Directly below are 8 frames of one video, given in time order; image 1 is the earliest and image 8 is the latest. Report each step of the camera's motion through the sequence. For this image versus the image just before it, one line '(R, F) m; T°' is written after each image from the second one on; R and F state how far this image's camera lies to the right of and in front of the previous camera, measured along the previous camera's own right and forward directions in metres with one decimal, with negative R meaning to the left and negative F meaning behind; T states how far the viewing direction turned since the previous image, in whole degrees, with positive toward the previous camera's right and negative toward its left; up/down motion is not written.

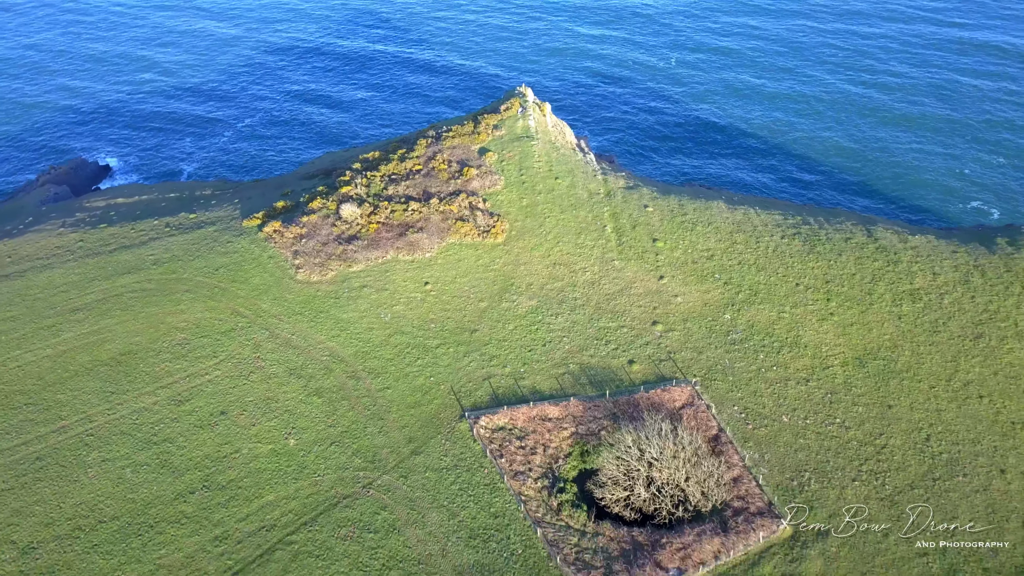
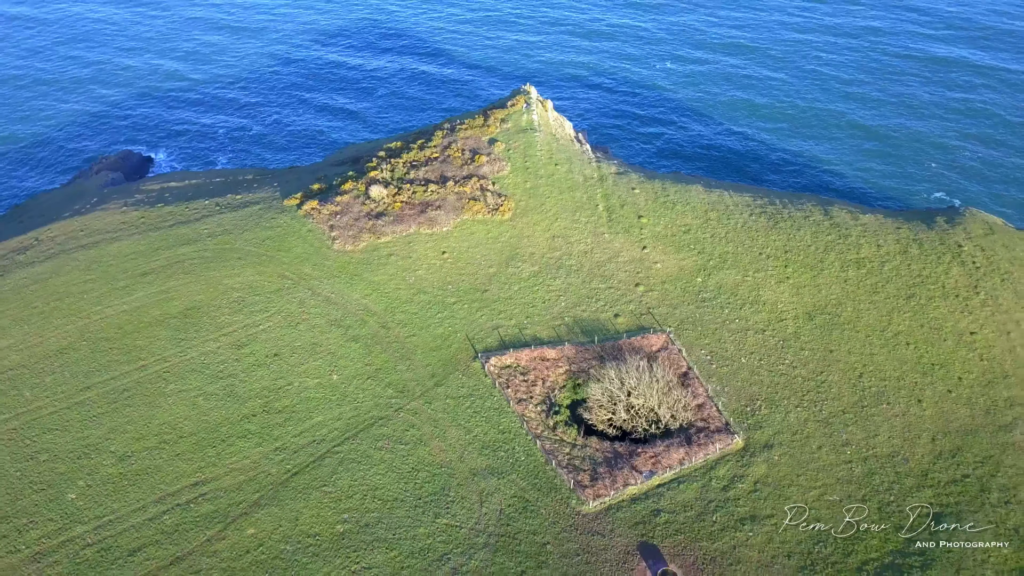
(0.0, -4.7) m; 0°
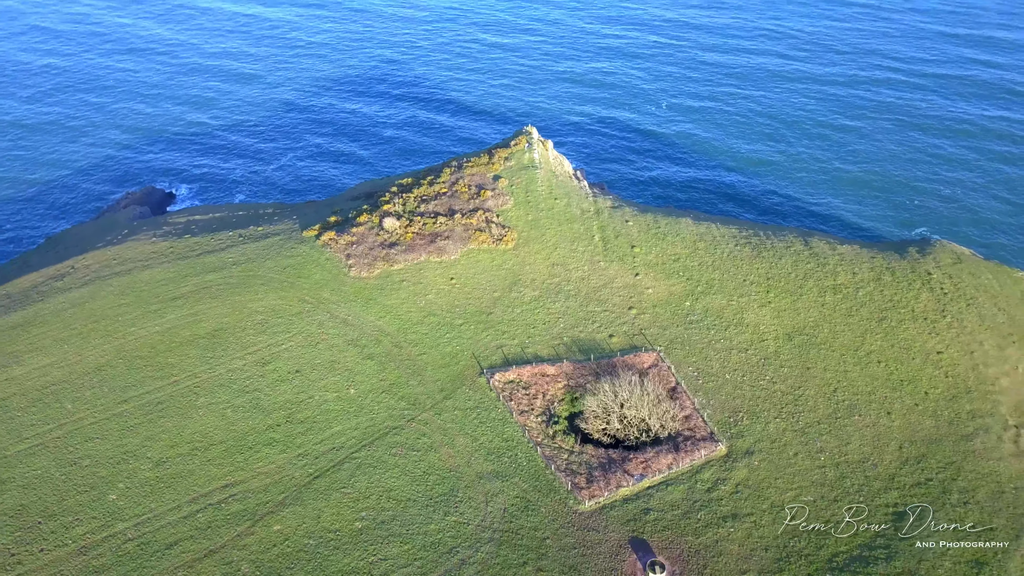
(0.0, -2.6) m; 0°
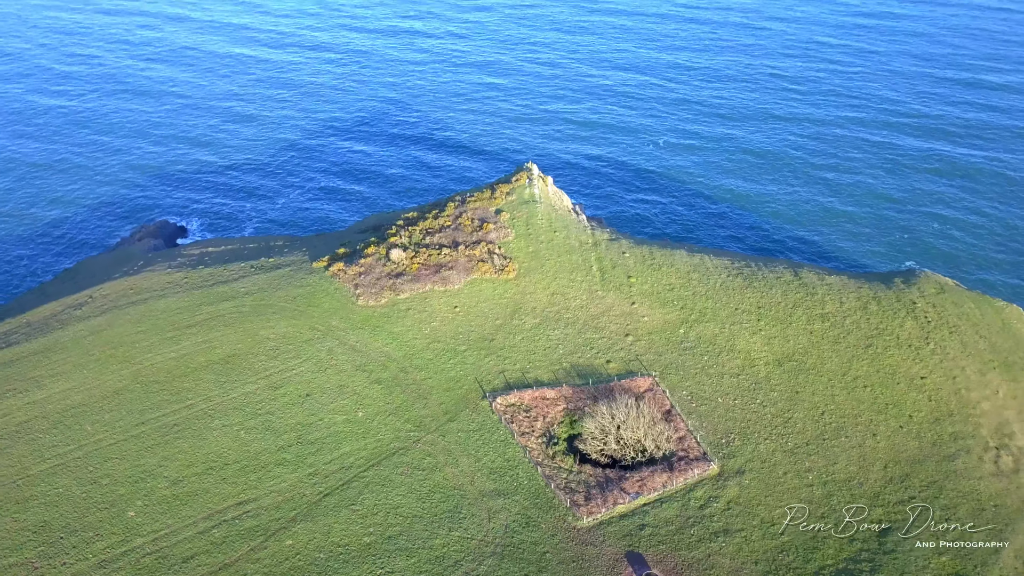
(0.0, -1.5) m; 0°
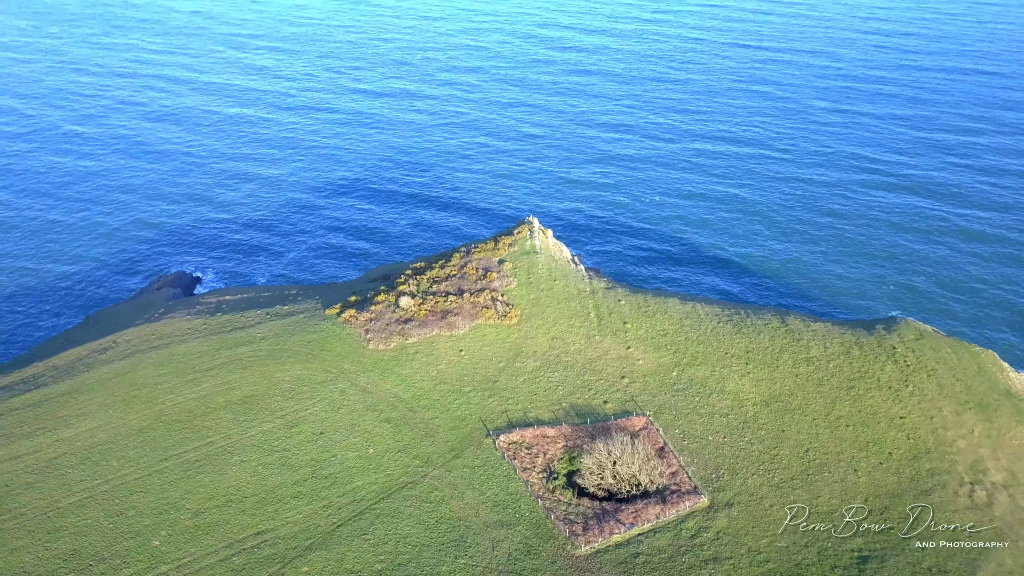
(-0.1, -2.2) m; 0°
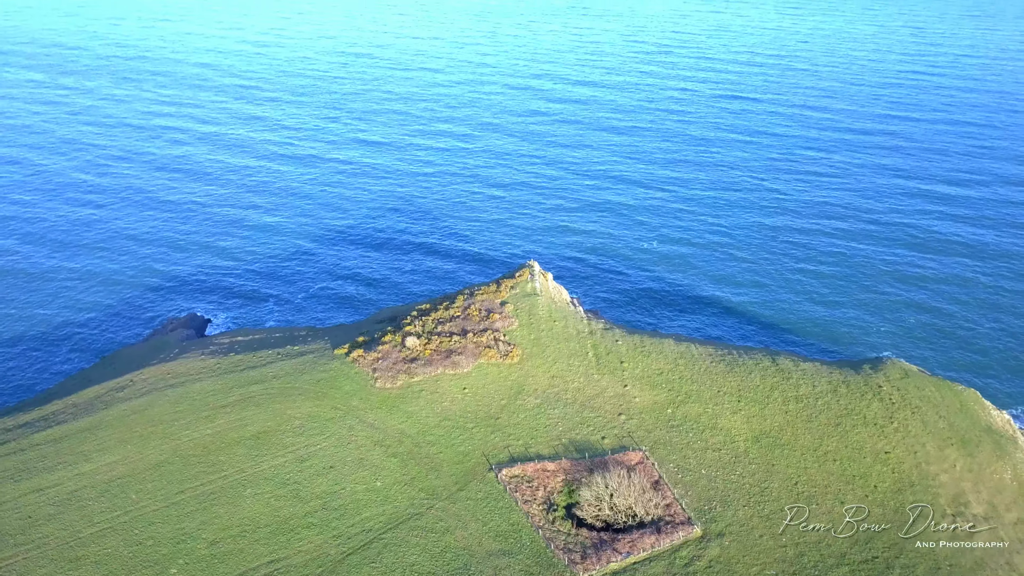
(0.0, -1.9) m; 0°
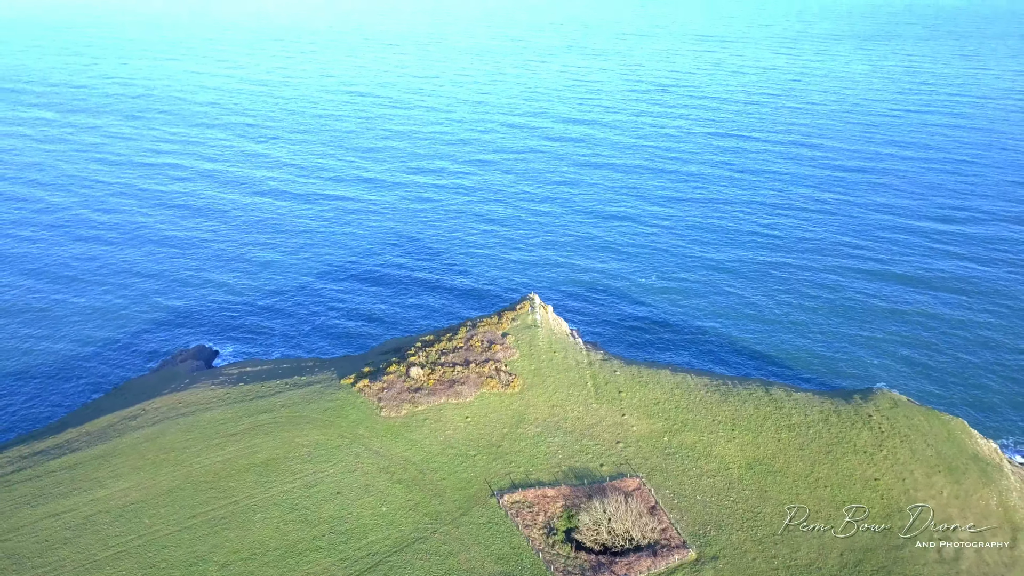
(0.0, -1.5) m; 0°
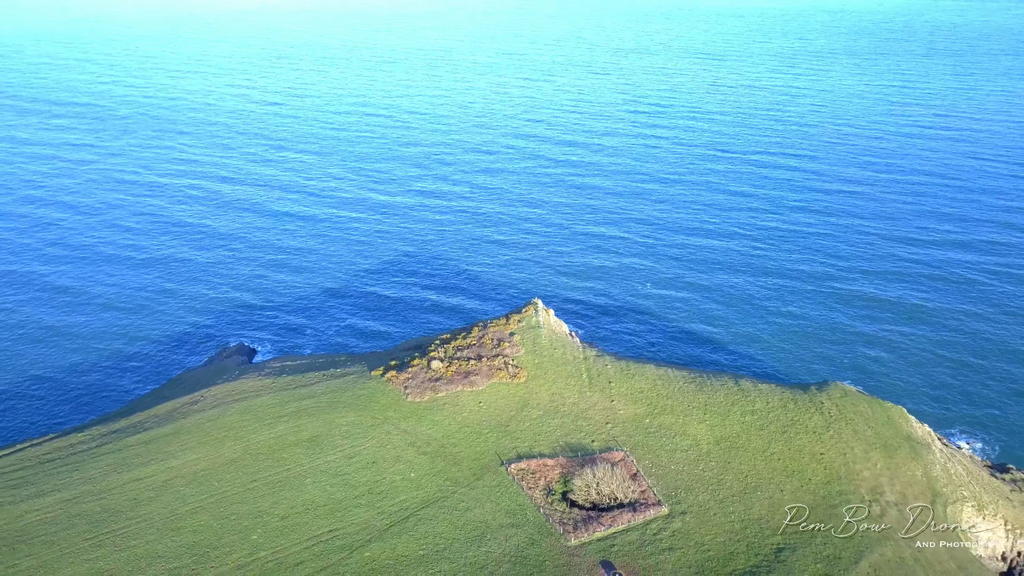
(-0.2, -7.5) m; 0°
